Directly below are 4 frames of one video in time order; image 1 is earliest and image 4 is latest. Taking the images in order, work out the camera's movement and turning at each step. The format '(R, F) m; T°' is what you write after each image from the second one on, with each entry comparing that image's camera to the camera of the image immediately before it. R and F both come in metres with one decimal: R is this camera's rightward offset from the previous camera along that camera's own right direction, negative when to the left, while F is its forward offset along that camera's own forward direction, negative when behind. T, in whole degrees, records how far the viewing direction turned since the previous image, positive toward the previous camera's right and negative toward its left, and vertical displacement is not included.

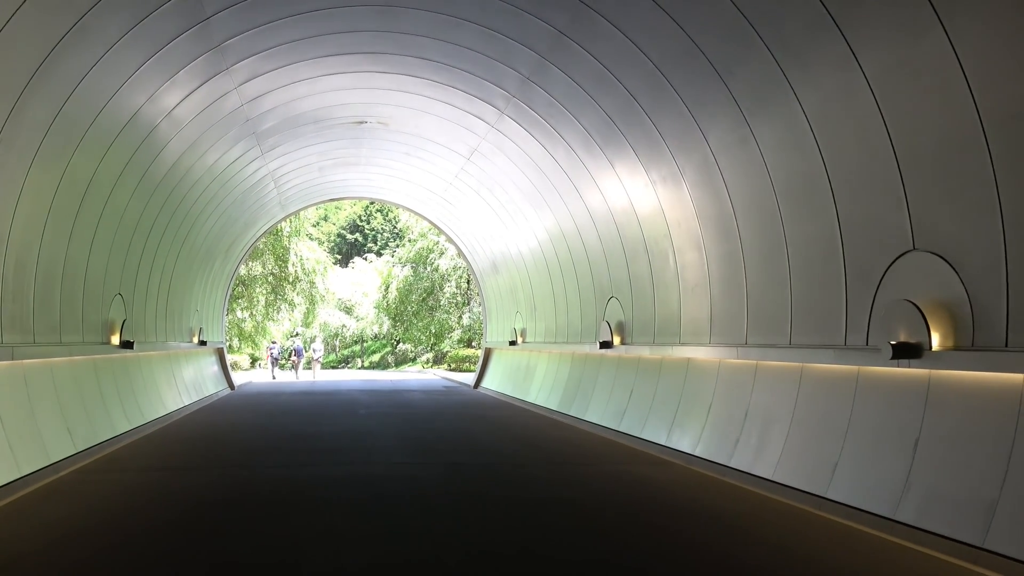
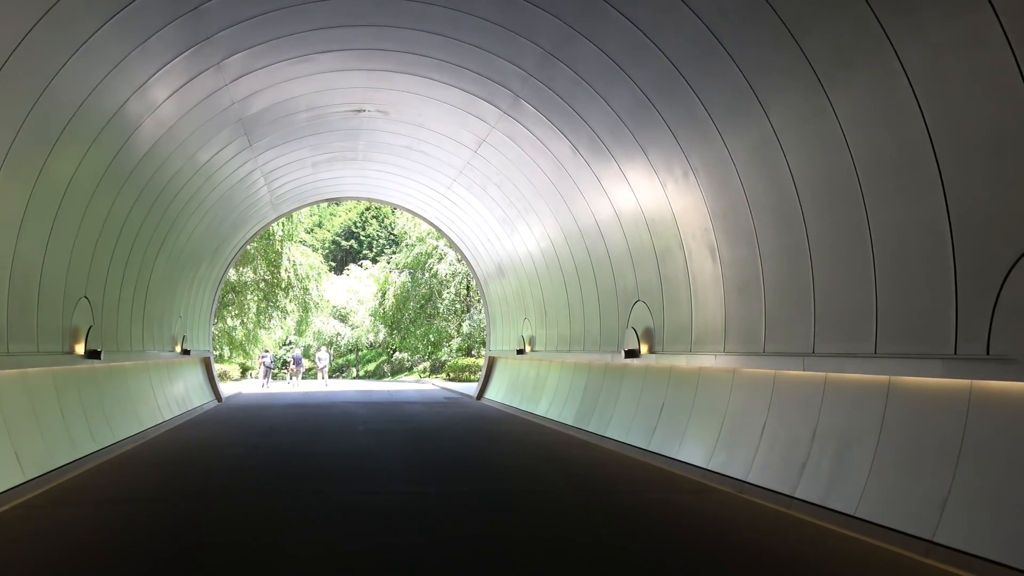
(-0.3, +1.2) m; 0°
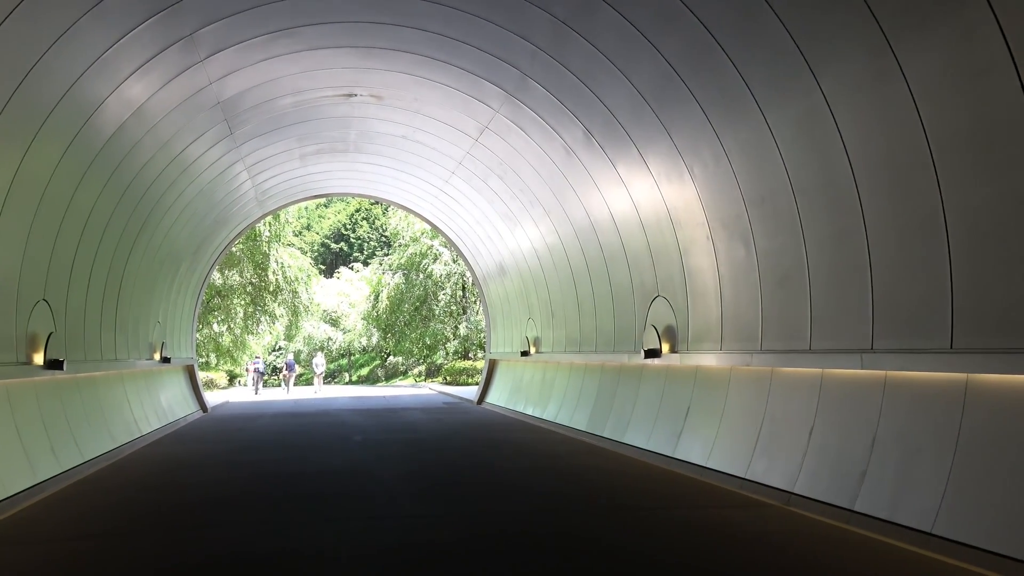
(-0.2, +0.9) m; +1°
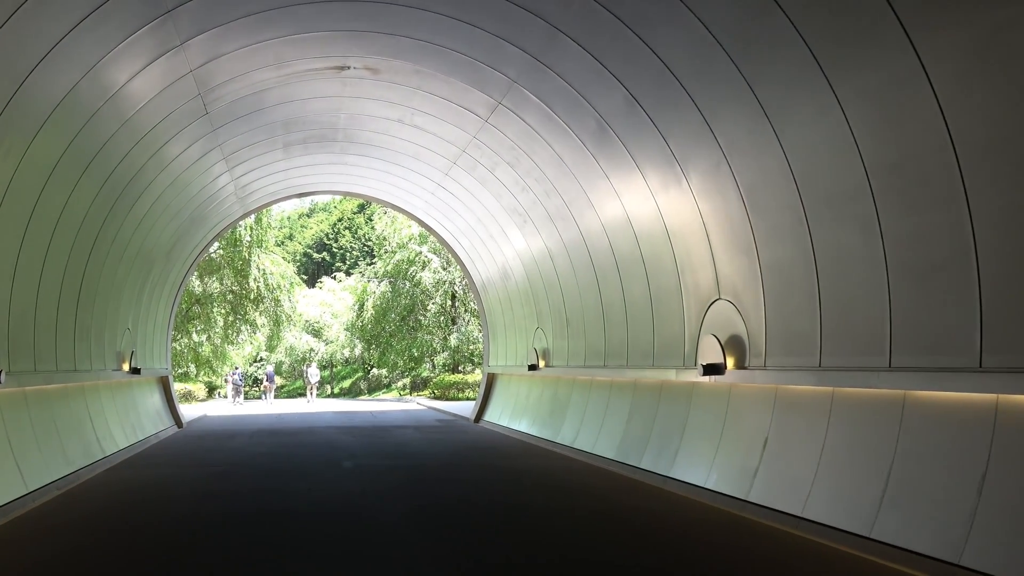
(-0.6, +1.8) m; +2°
